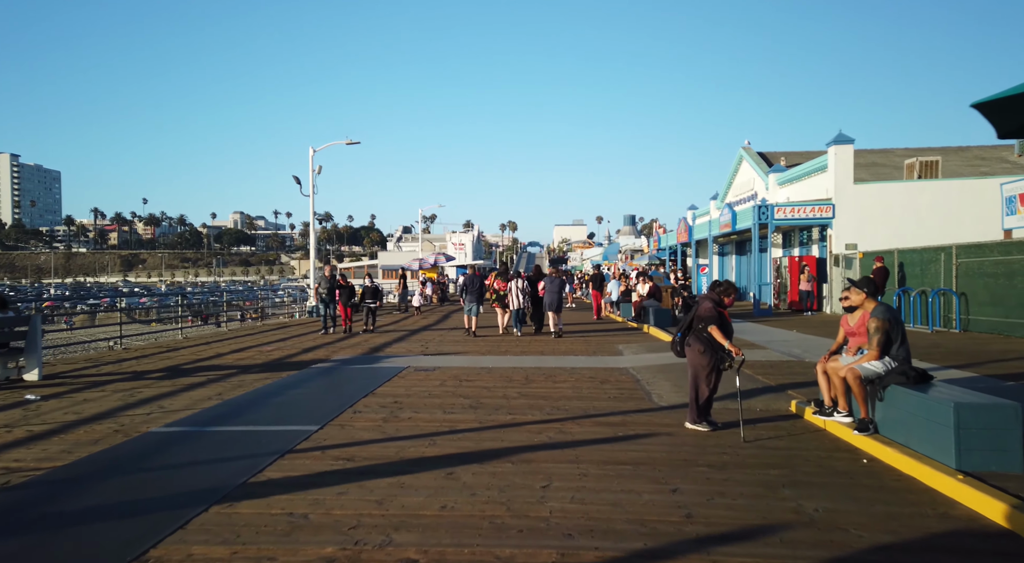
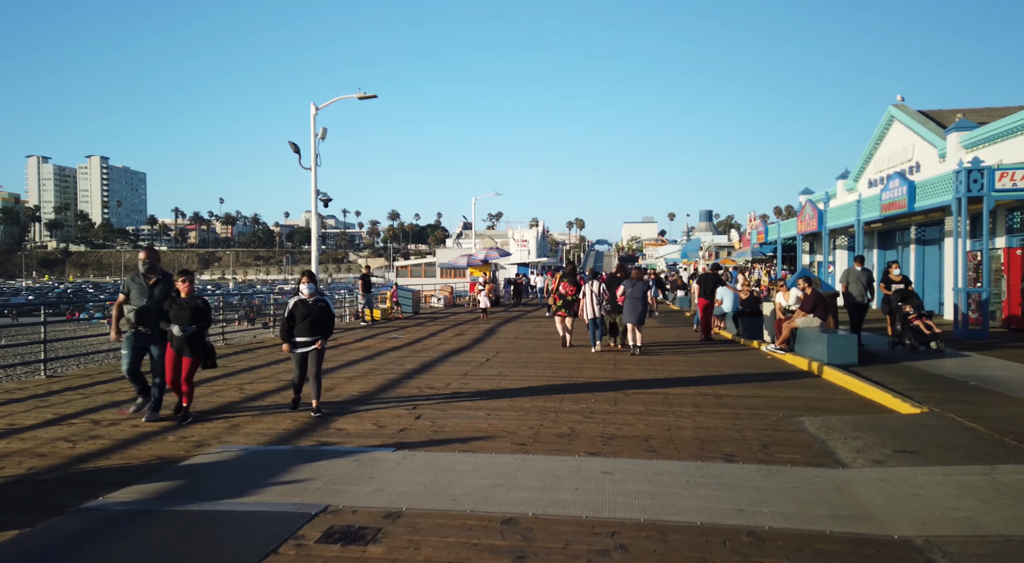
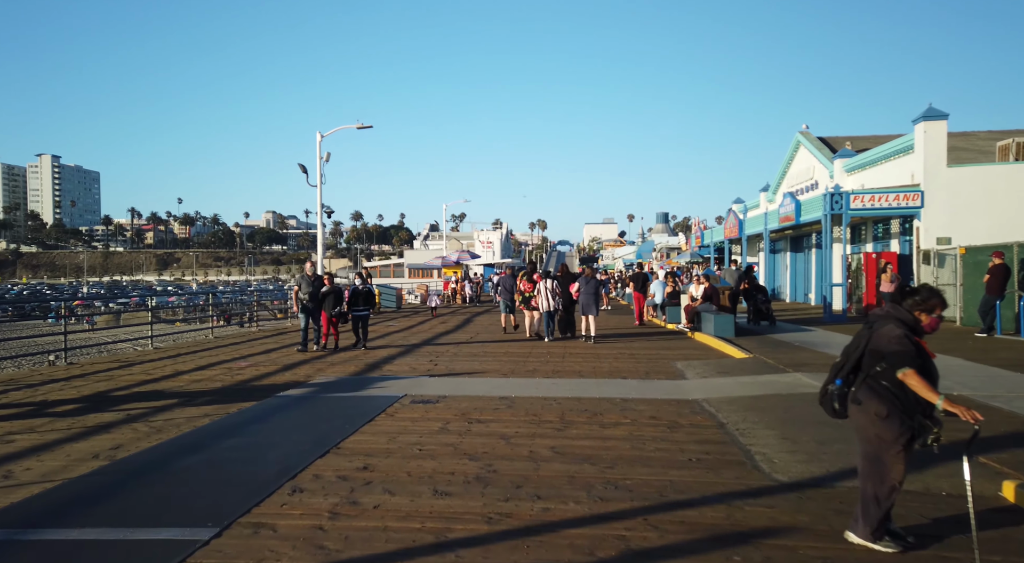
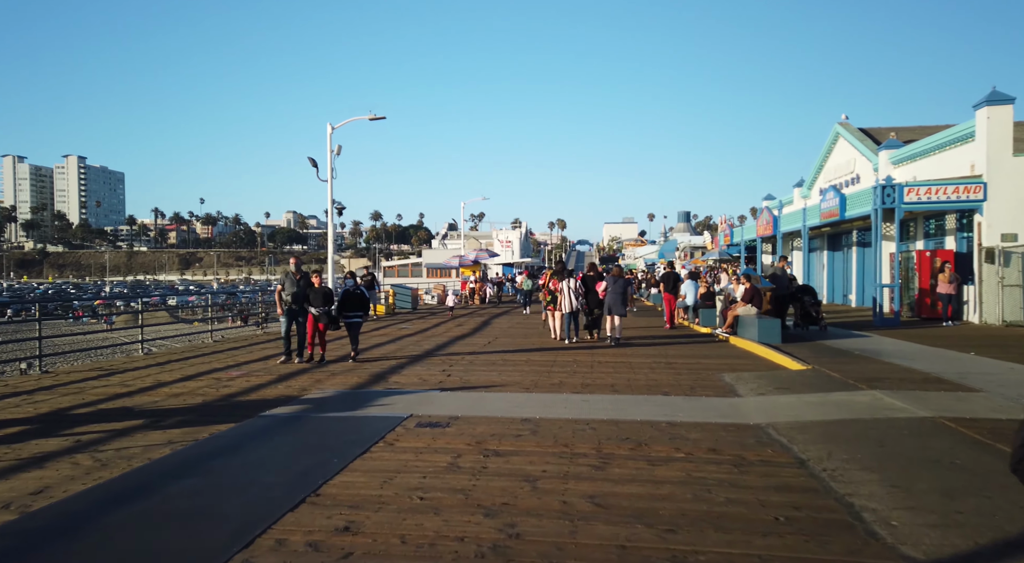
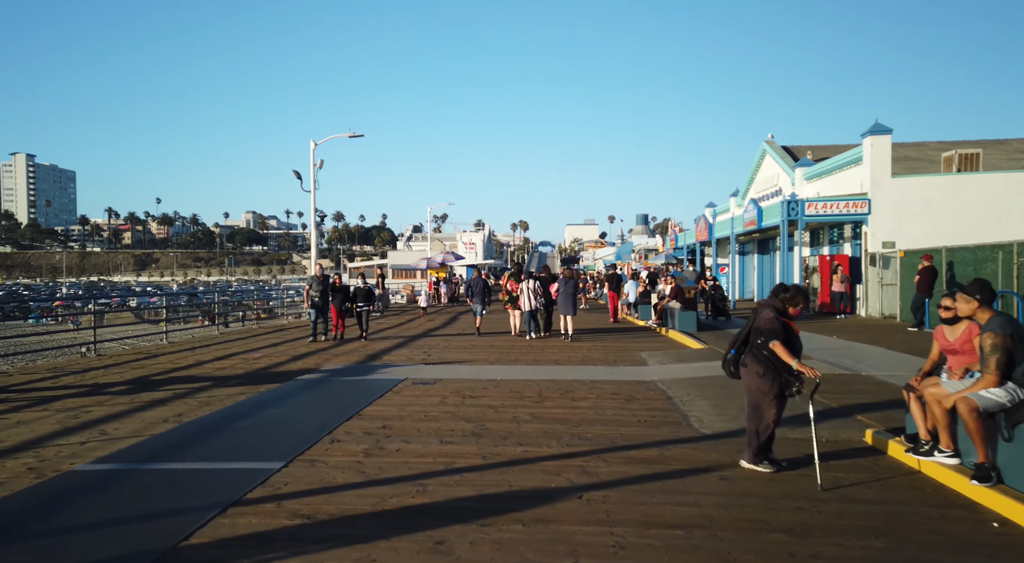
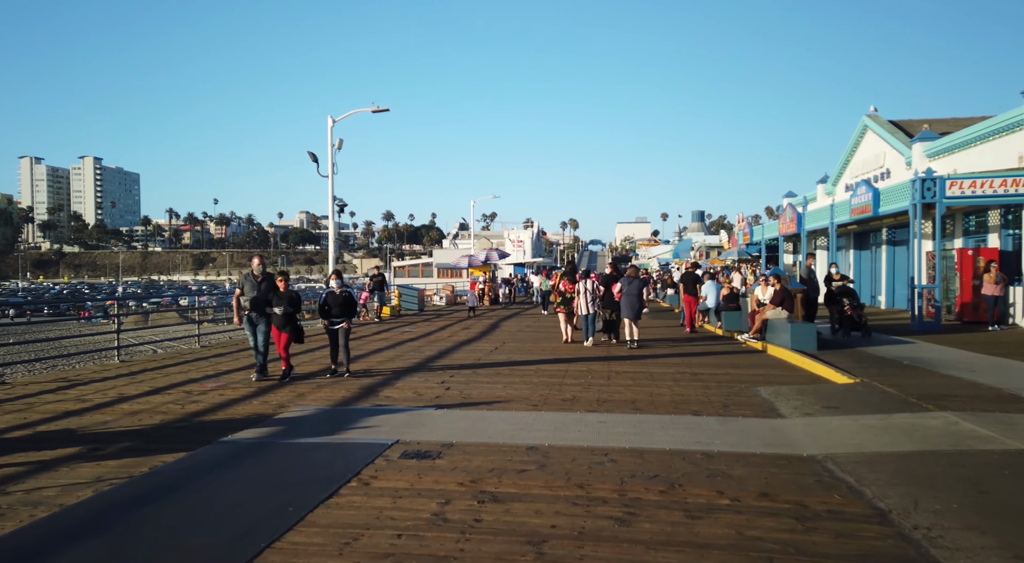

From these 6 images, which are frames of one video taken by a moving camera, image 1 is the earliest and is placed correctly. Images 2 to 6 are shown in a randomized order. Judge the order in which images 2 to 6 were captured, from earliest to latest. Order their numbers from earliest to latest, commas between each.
5, 3, 4, 6, 2
